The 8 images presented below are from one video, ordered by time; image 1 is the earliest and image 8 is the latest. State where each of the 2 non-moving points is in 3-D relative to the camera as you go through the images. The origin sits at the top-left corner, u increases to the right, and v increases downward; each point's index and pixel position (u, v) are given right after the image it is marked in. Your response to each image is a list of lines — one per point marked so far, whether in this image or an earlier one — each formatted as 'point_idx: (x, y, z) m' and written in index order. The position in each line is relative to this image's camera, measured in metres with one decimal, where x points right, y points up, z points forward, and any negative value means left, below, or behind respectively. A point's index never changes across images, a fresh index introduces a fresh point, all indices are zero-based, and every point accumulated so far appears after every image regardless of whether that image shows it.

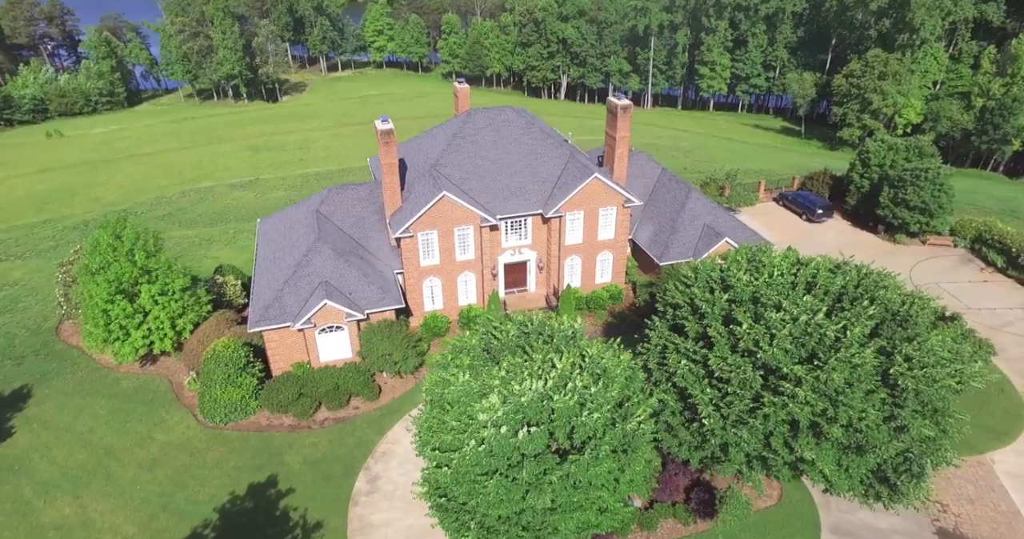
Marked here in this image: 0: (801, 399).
0: (+8.0, -3.6, +15.3) m
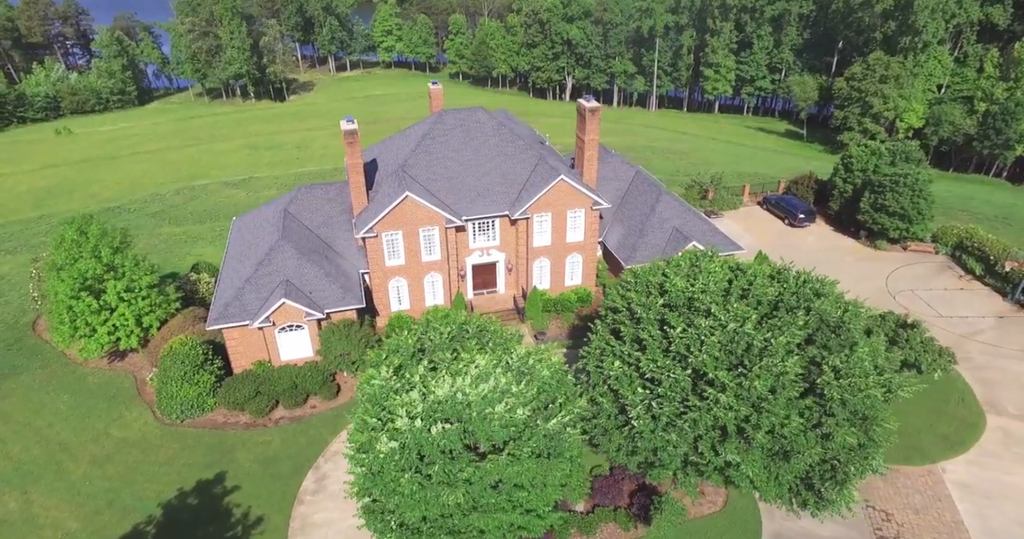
0: (+5.8, -3.7, +15.2) m
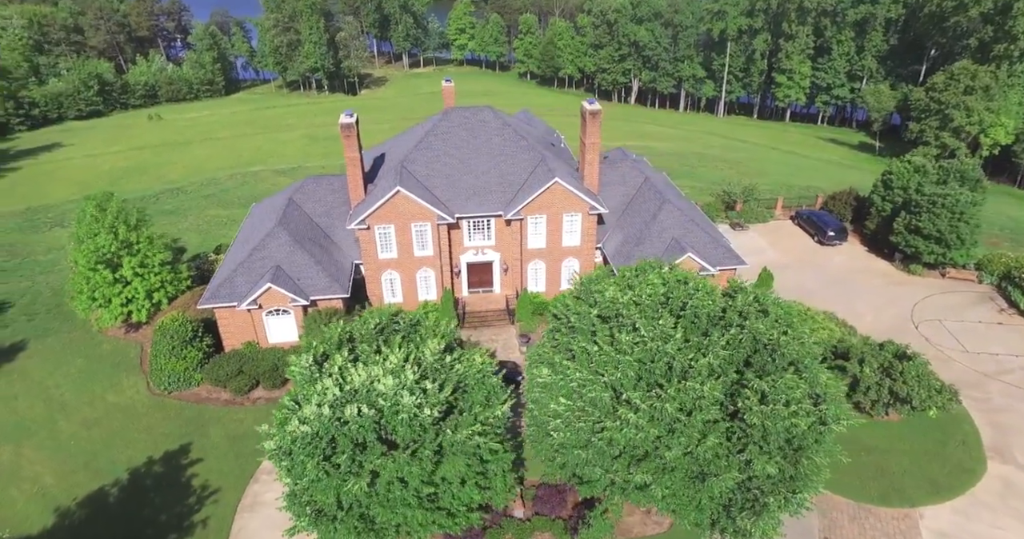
0: (+3.2, -4.1, +14.5) m
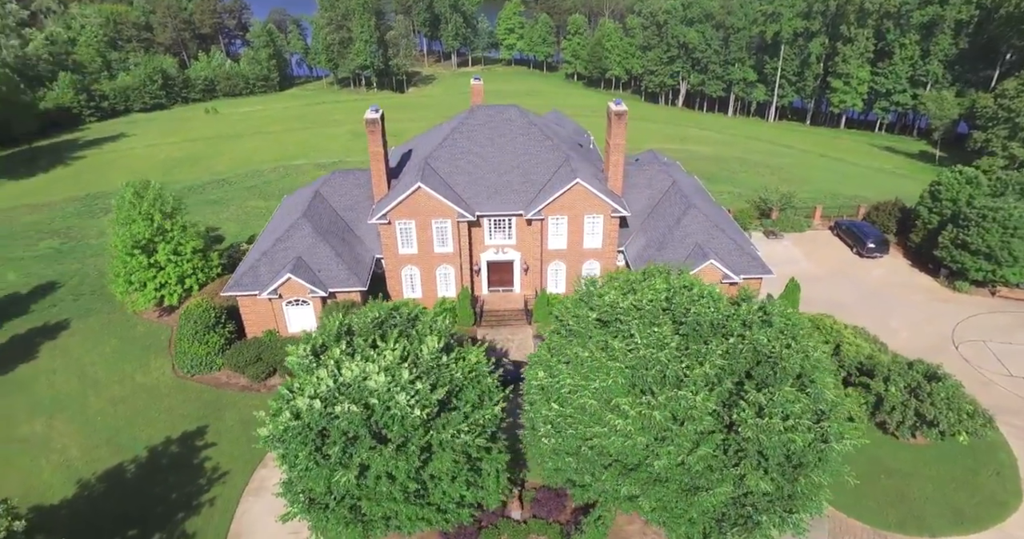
0: (+2.9, -4.2, +14.1) m
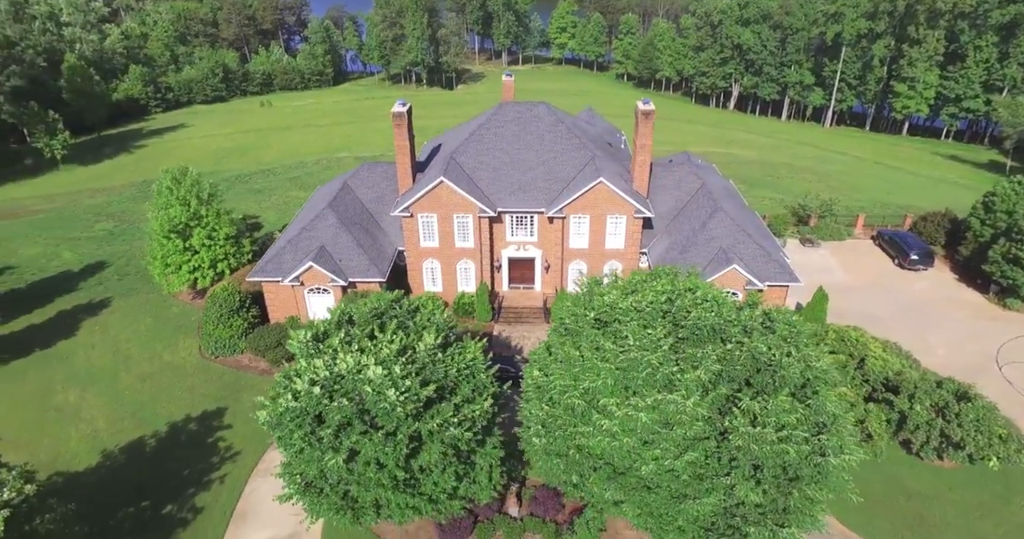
0: (+2.5, -4.2, +13.8) m
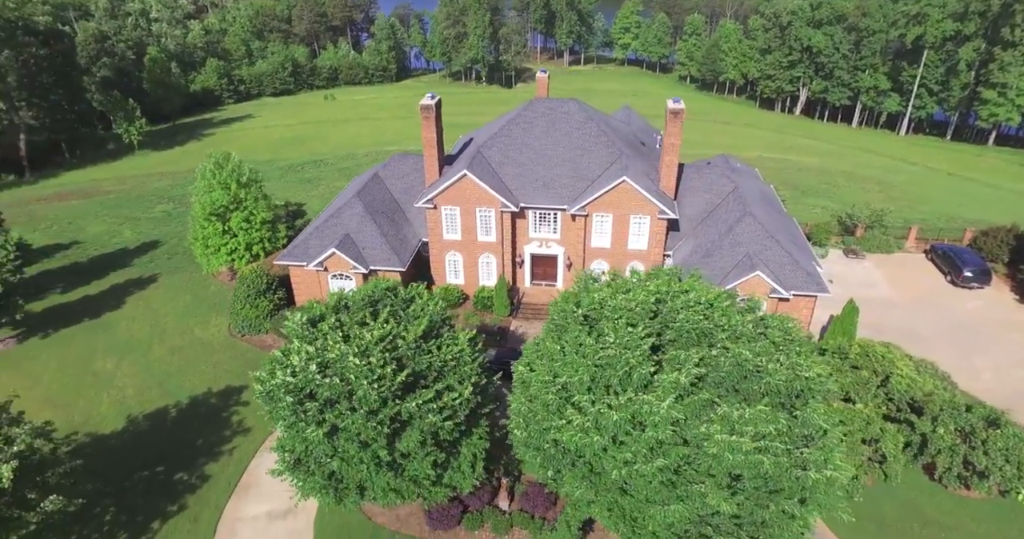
0: (+1.7, -4.0, +13.6) m
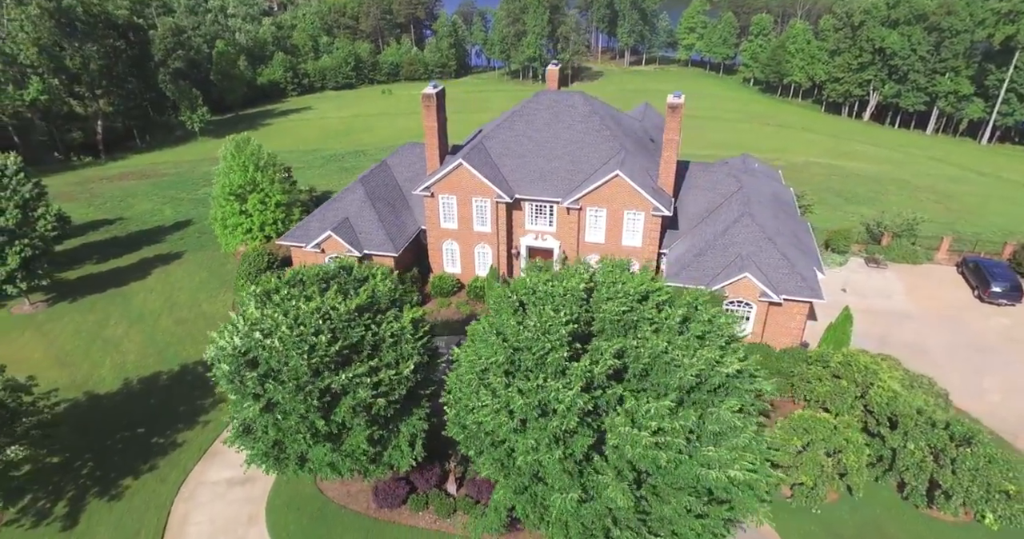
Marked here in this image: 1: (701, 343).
0: (-0.6, -3.6, +13.6) m
1: (+5.0, -2.0, +14.4) m
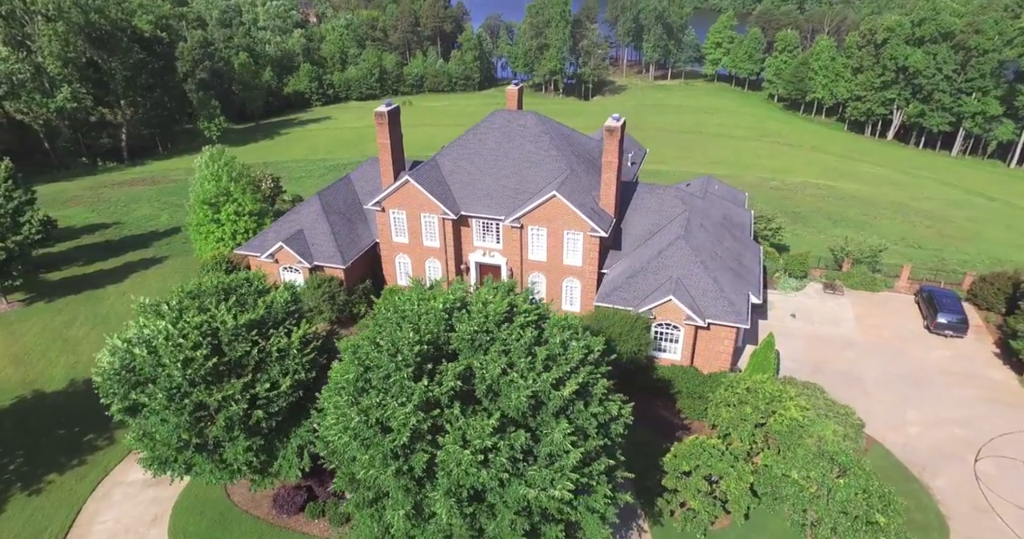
0: (-4.6, -4.1, +14.1) m
1: (+1.0, -2.7, +14.7) m
